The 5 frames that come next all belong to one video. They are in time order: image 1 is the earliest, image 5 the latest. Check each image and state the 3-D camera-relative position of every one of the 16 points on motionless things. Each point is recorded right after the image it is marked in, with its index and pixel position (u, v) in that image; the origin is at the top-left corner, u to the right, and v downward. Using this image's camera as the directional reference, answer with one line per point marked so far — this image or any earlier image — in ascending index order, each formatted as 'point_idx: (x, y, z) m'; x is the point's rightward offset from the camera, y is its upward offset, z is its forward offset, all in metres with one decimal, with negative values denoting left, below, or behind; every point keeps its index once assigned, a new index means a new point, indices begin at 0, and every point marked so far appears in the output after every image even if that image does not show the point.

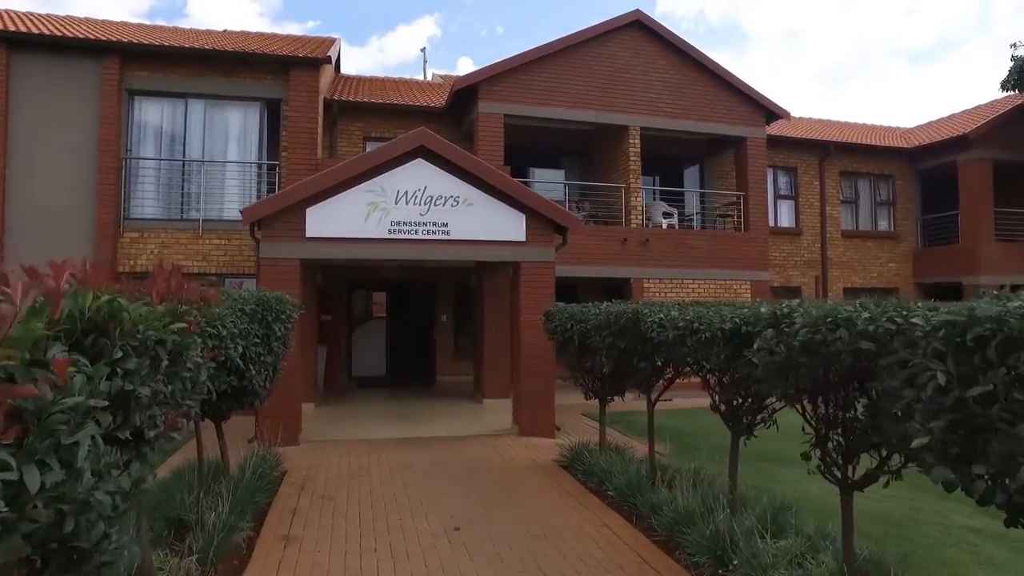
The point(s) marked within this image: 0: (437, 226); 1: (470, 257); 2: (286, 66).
0: (-1.1, +0.9, +9.4) m
1: (-0.6, +0.4, +9.5) m
2: (-4.2, +4.1, +11.9) m
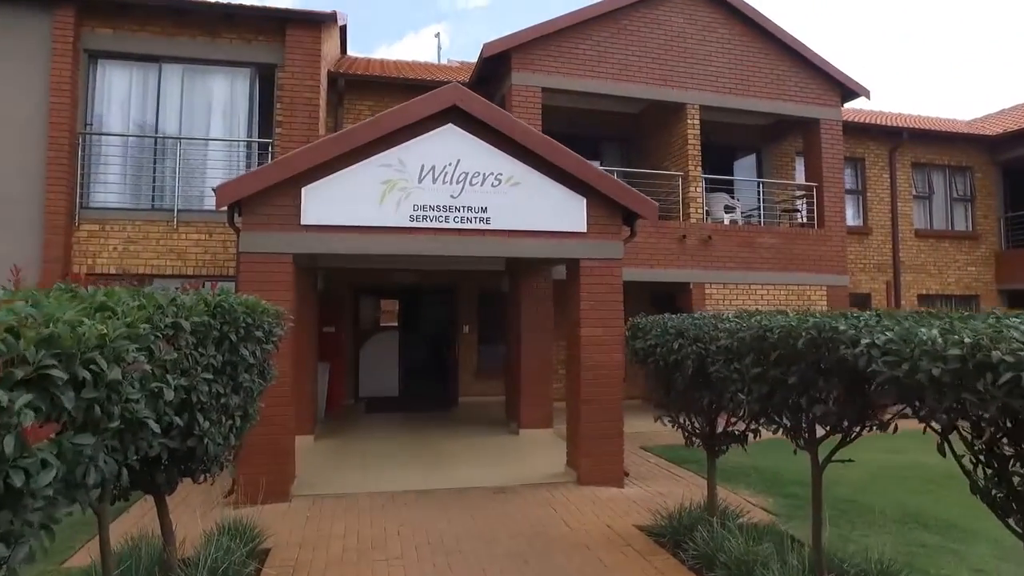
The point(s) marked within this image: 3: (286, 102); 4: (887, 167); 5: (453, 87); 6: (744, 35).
0: (-0.4, +0.9, +7.3) m
1: (0.0, +0.4, +7.4) m
2: (-3.5, +4.0, +9.9) m
3: (-3.4, +2.8, +9.7) m
4: (+9.4, +3.0, +16.2) m
5: (-0.6, +2.3, +7.2) m
6: (+4.6, +5.0, +12.7) m
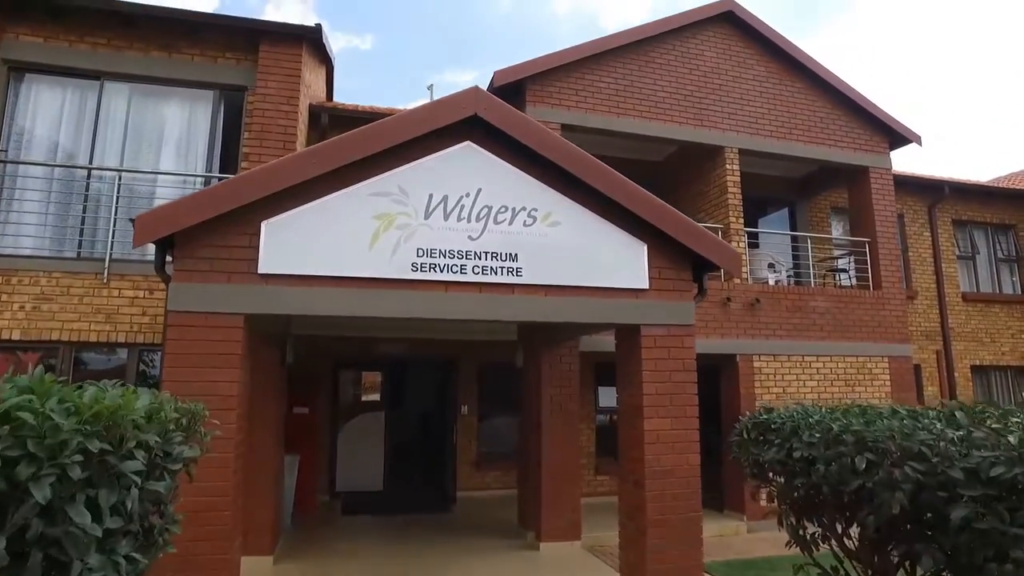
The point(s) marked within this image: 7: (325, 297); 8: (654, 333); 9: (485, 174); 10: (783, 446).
0: (-0.1, +0.3, +5.4) m
1: (+0.3, -0.2, +5.4) m
2: (-3.2, +3.1, +8.2) m
3: (-3.2, +2.0, +7.9) m
4: (+9.5, +1.5, +14.8) m
5: (-0.3, +1.6, +5.4) m
6: (+4.7, +3.8, +11.4) m
7: (-1.4, -0.1, +5.0) m
8: (+1.3, -0.4, +5.6) m
9: (-0.2, +1.0, +5.5) m
10: (+1.6, -0.9, +3.8) m
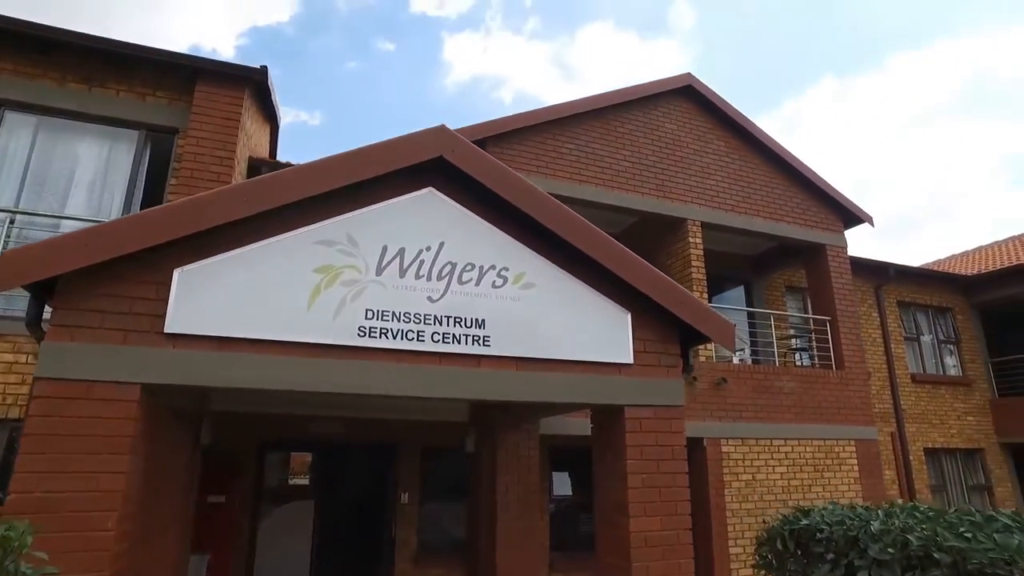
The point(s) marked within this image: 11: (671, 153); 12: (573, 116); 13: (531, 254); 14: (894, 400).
0: (-0.4, -0.2, +4.6) m
1: (+0.1, -0.7, +4.6) m
2: (-3.7, +2.4, +7.4) m
3: (-3.6, +1.2, +7.0) m
4: (+8.4, -0.4, +14.9) m
5: (-0.5, +1.1, +4.8) m
6: (+4.0, +2.5, +11.3) m
7: (-1.6, -0.5, +4.0) m
8: (+1.0, -1.0, +4.9) m
9: (-0.5, +0.5, +4.8) m
10: (+1.5, -1.3, +3.1) m
11: (+2.6, +2.2, +10.7) m
12: (+1.0, +2.7, +10.1) m
13: (+0.1, +0.3, +4.9) m
14: (+8.4, -2.5, +14.2) m
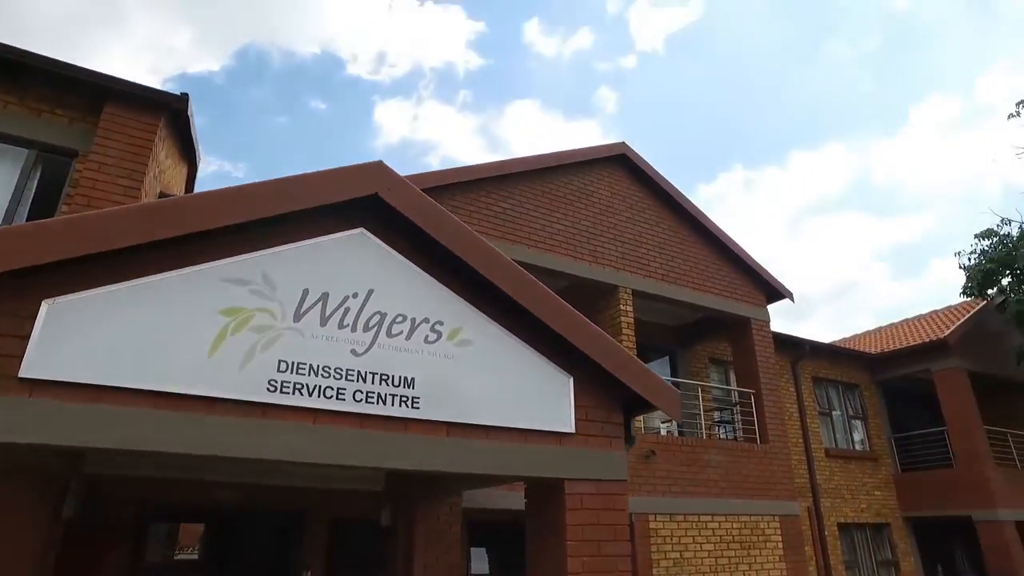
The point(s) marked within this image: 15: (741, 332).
0: (-0.8, -0.6, +4.1) m
1: (-0.4, -1.1, +4.1) m
2: (-4.3, +1.9, +6.8) m
3: (-4.2, +0.8, +6.3) m
4: (+6.6, -2.2, +15.2) m
5: (-0.9, +0.8, +4.4) m
6: (+2.8, +1.2, +11.5) m
7: (-2.0, -0.7, +3.3) m
8: (+0.5, -1.4, +4.5) m
9: (-0.9, +0.1, +4.3) m
10: (+1.2, -1.6, +2.7) m
11: (+1.5, +1.1, +10.7) m
12: (0.0, +1.7, +10.0) m
13: (-0.3, -0.1, +4.5) m
14: (+6.6, -4.2, +14.4) m
15: (+4.2, -0.8, +11.7) m
